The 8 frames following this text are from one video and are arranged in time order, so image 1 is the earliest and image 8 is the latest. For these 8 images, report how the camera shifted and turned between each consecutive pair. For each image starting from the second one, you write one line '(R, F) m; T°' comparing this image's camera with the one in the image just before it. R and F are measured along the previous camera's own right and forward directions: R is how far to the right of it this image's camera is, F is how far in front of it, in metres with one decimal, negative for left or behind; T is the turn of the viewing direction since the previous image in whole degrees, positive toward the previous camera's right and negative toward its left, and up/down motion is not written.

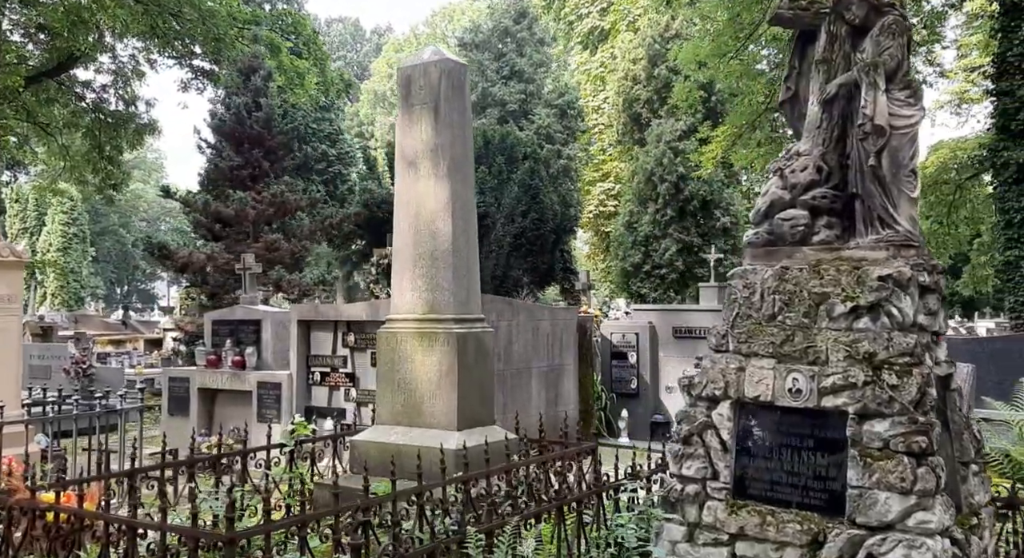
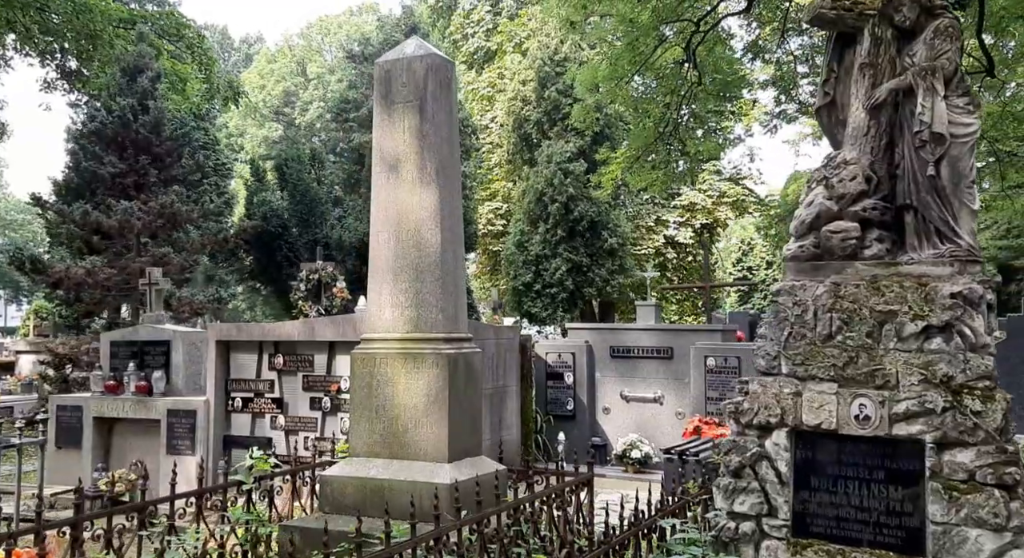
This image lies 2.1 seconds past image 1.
(-0.8, +0.7) m; +7°
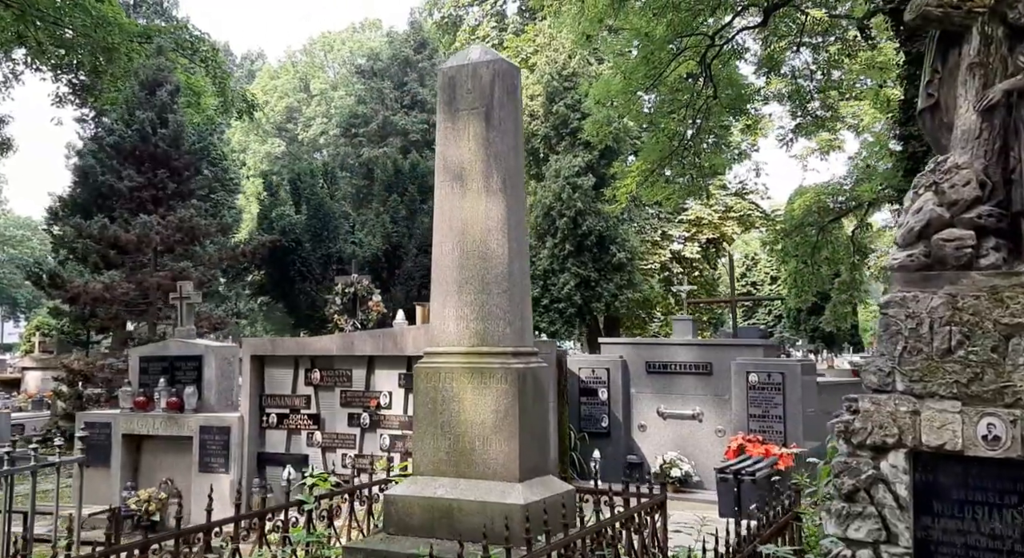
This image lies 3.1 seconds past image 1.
(-0.5, +0.3) m; 0°
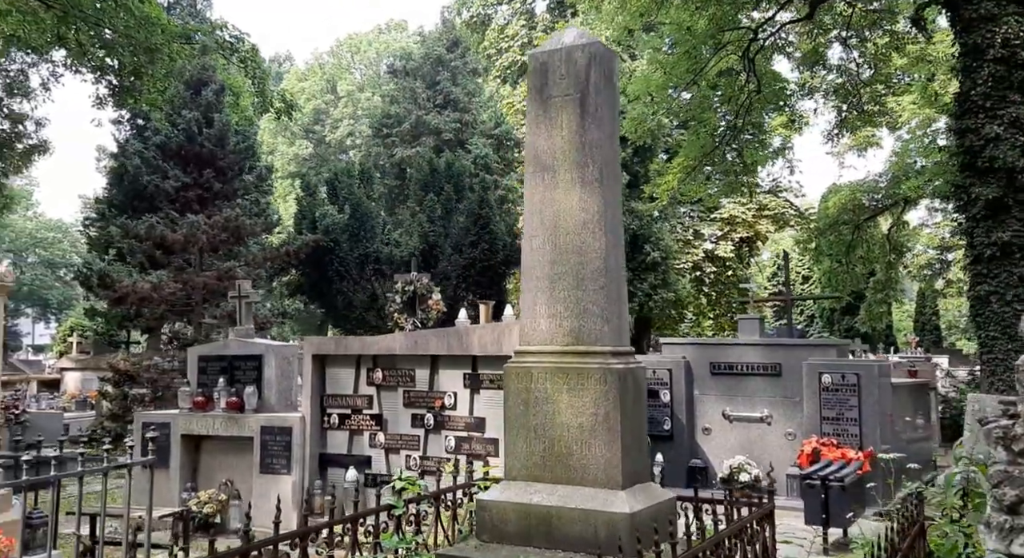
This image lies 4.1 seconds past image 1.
(-0.5, +0.4) m; -1°
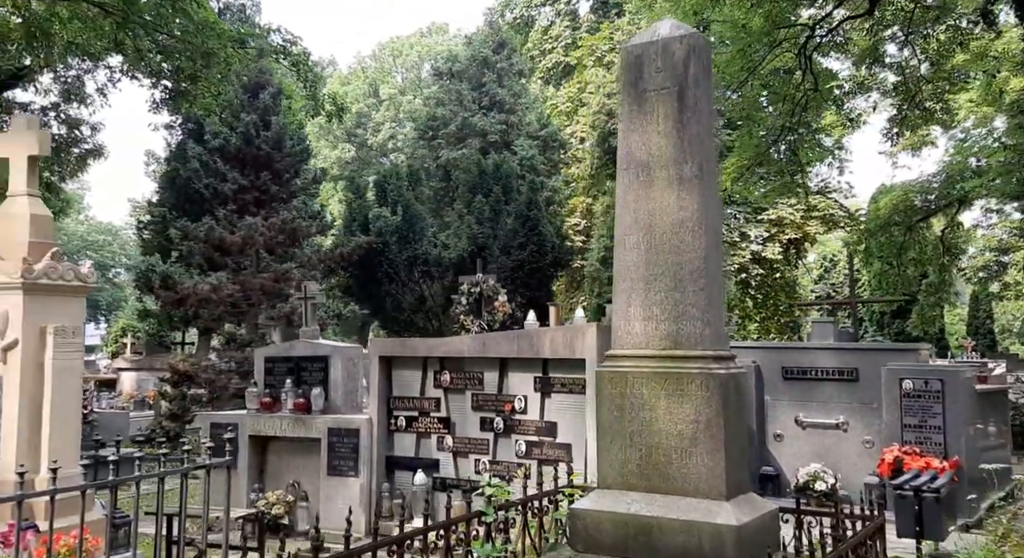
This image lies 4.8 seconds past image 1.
(-0.3, +0.2) m; -2°
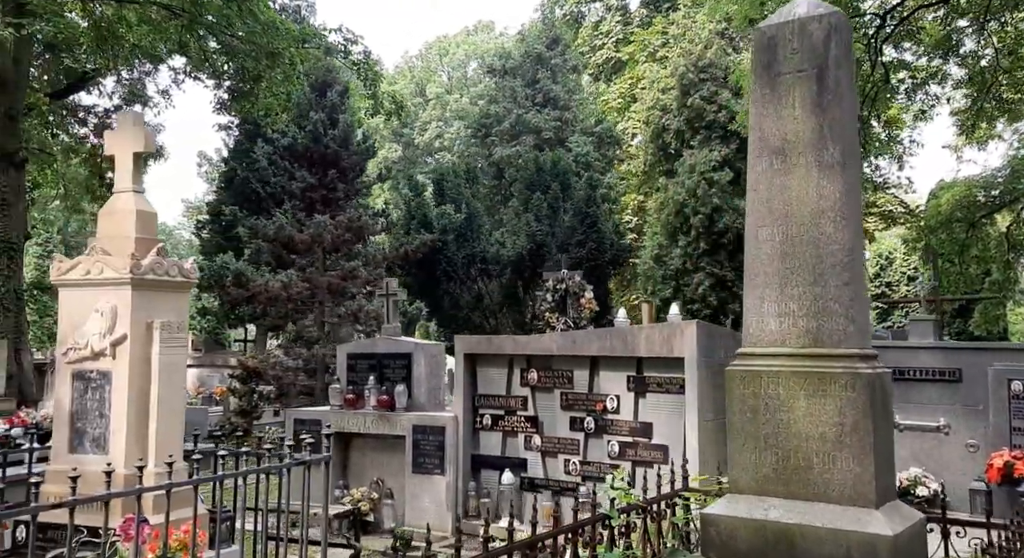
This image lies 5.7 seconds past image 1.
(-0.5, +0.3) m; -3°
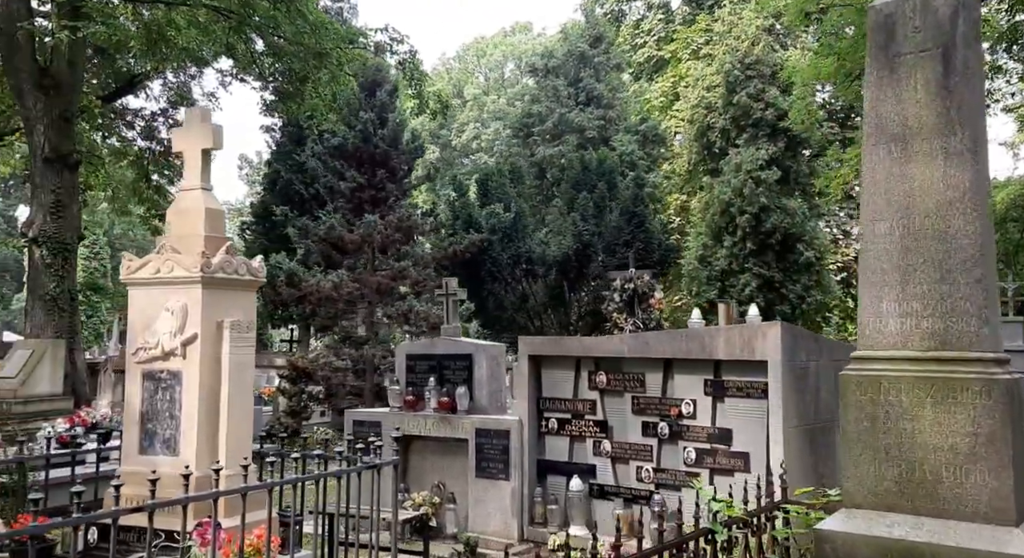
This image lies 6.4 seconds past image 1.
(-0.3, +0.4) m; -2°
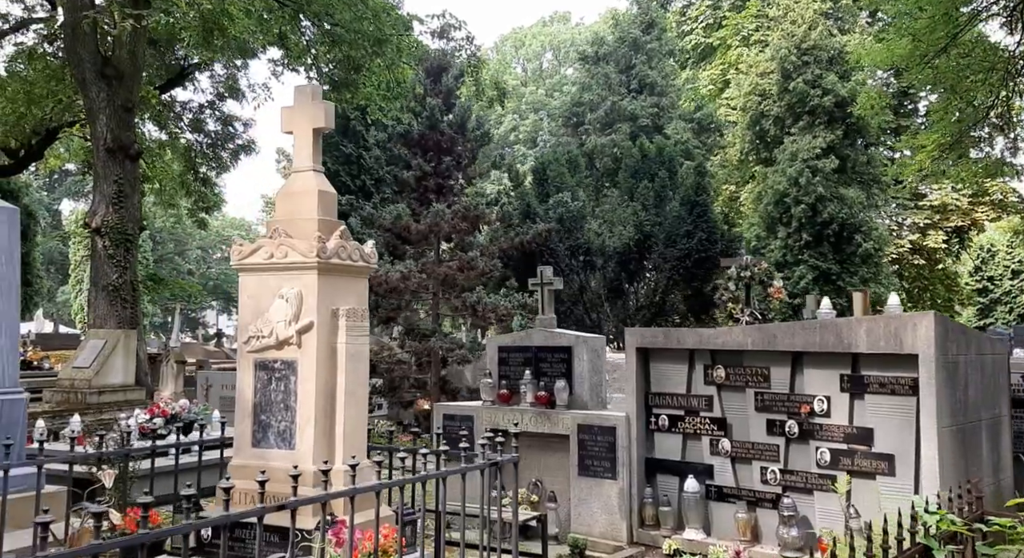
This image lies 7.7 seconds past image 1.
(-0.8, +0.7) m; -2°
